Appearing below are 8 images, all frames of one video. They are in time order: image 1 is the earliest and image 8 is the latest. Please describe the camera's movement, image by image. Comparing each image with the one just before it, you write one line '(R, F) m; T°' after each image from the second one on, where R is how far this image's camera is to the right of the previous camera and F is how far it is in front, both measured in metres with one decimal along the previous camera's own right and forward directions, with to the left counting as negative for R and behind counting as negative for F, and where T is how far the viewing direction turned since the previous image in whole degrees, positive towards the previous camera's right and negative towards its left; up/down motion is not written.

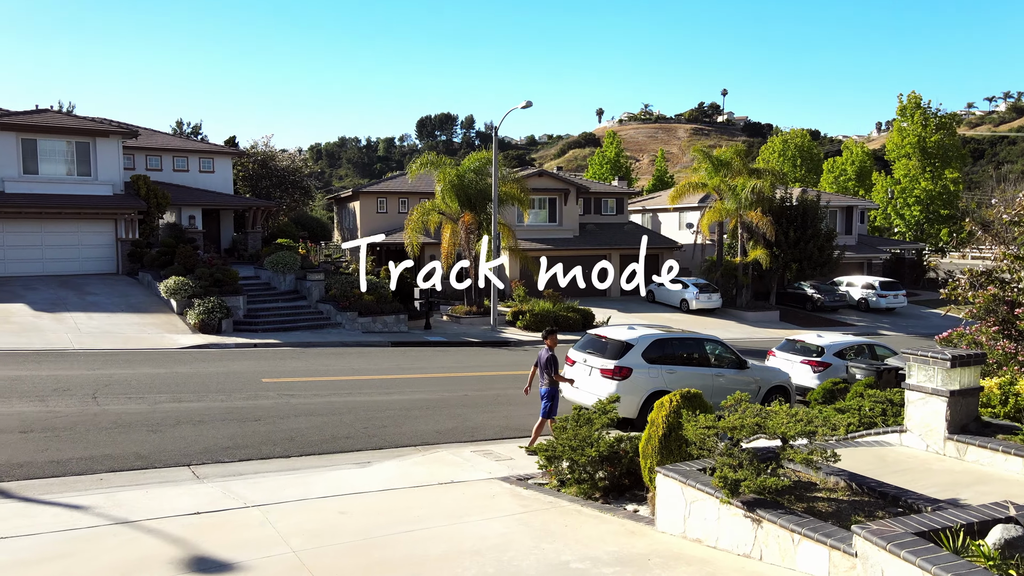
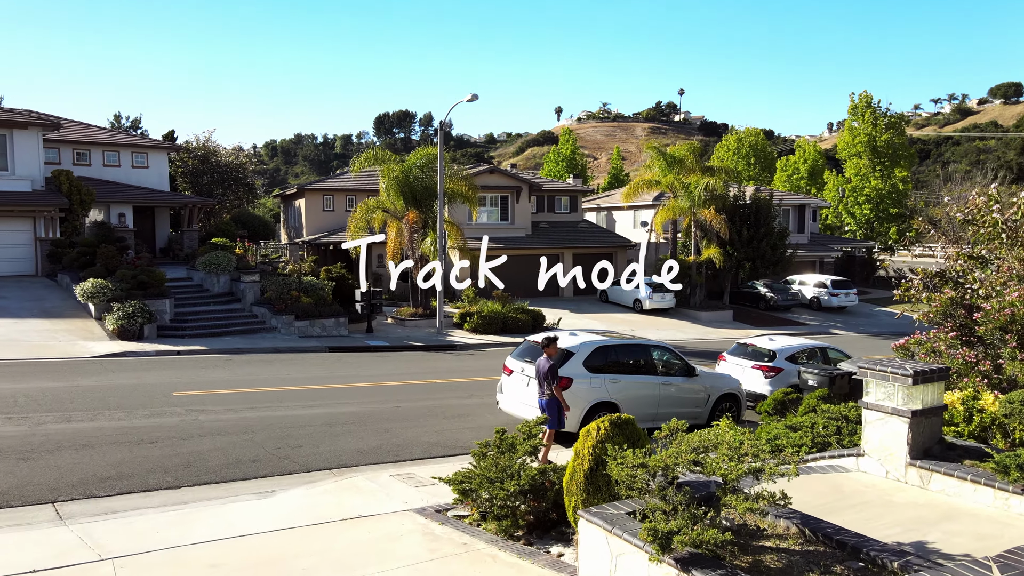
(+0.4, +0.9) m; +3°
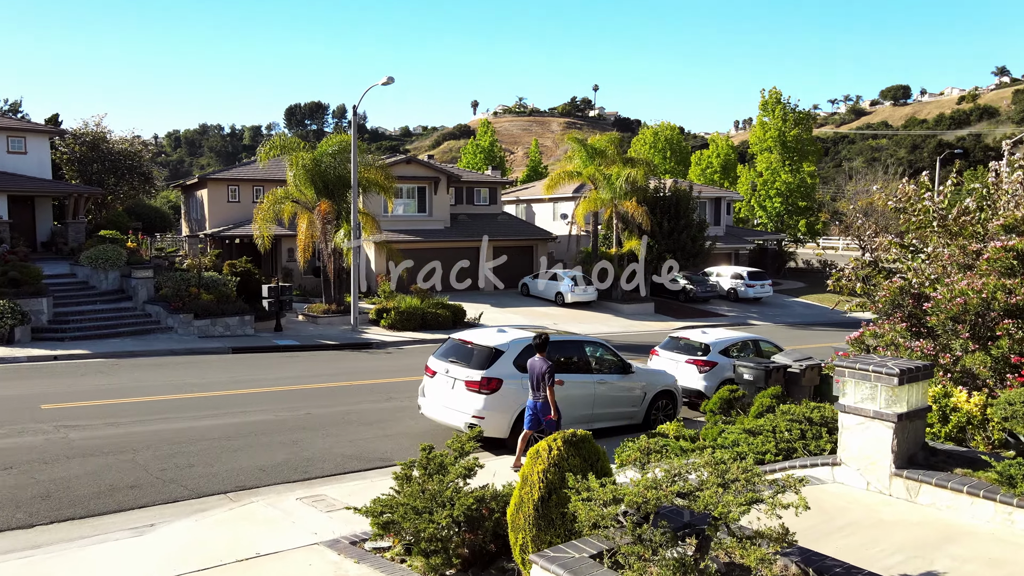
(-0.1, +1.0) m; +6°
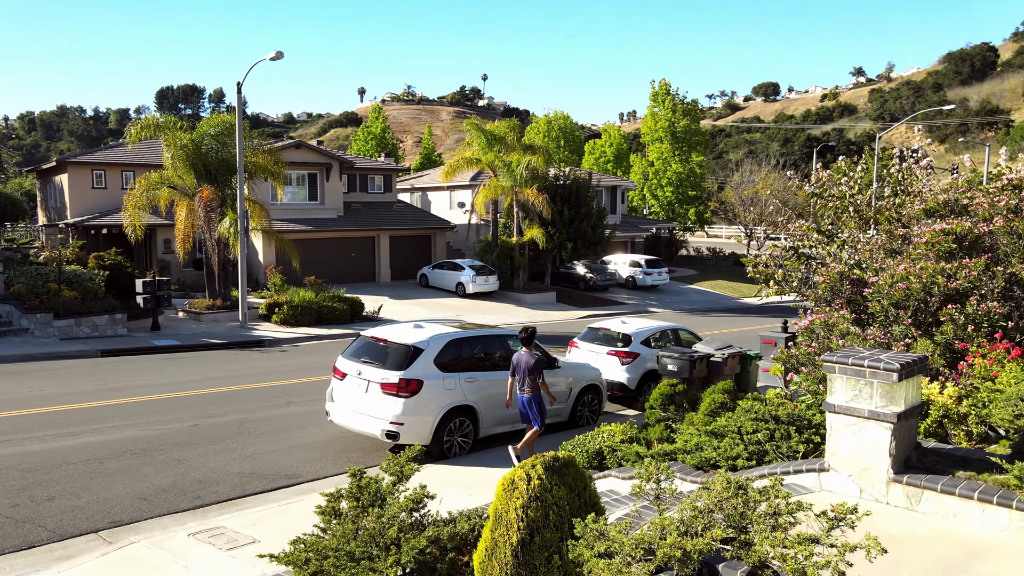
(-0.4, +0.9) m; +8°
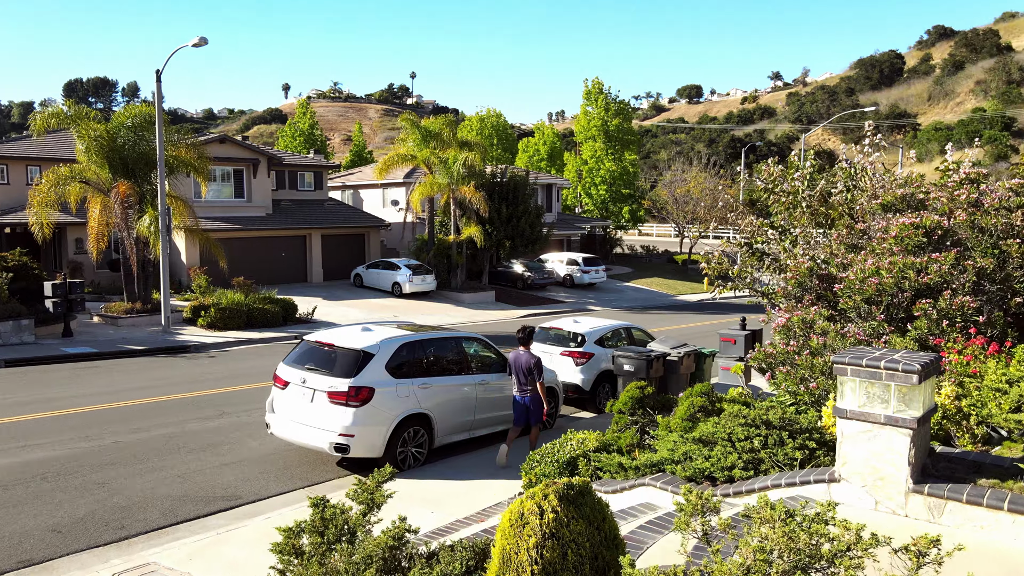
(-0.3, +0.6) m; +5°
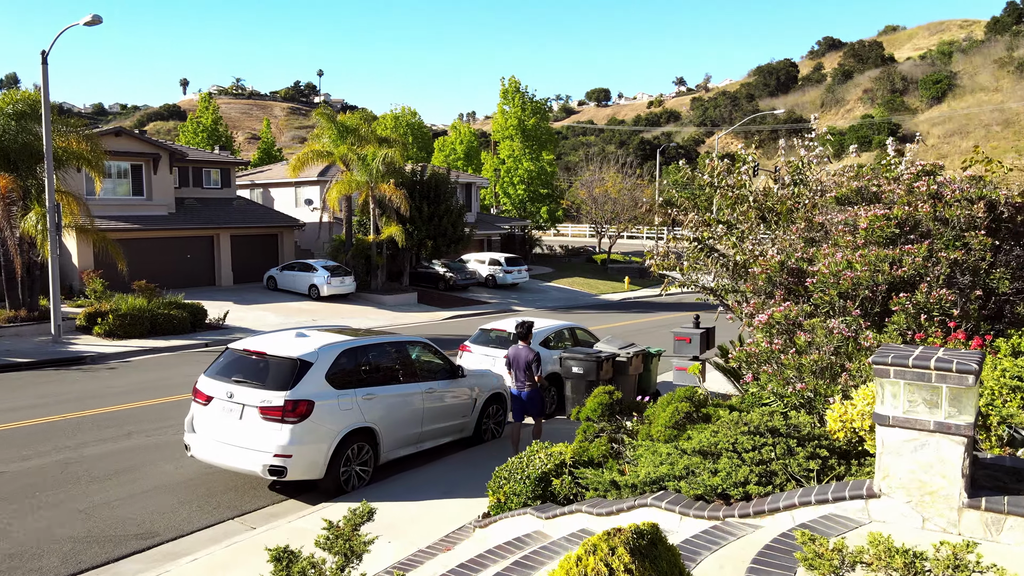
(-0.4, +0.8) m; +7°
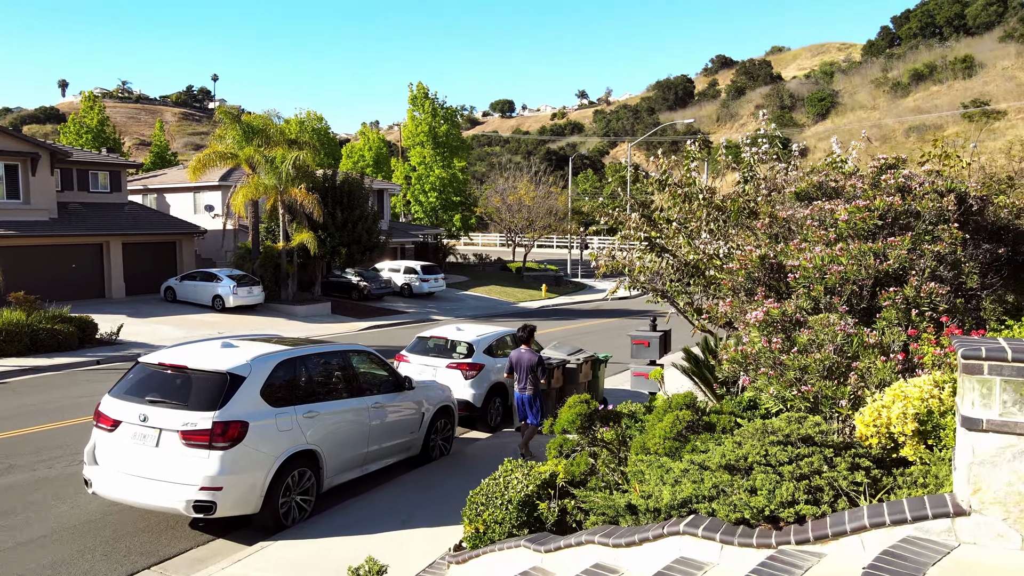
(-0.5, +0.9) m; +7°
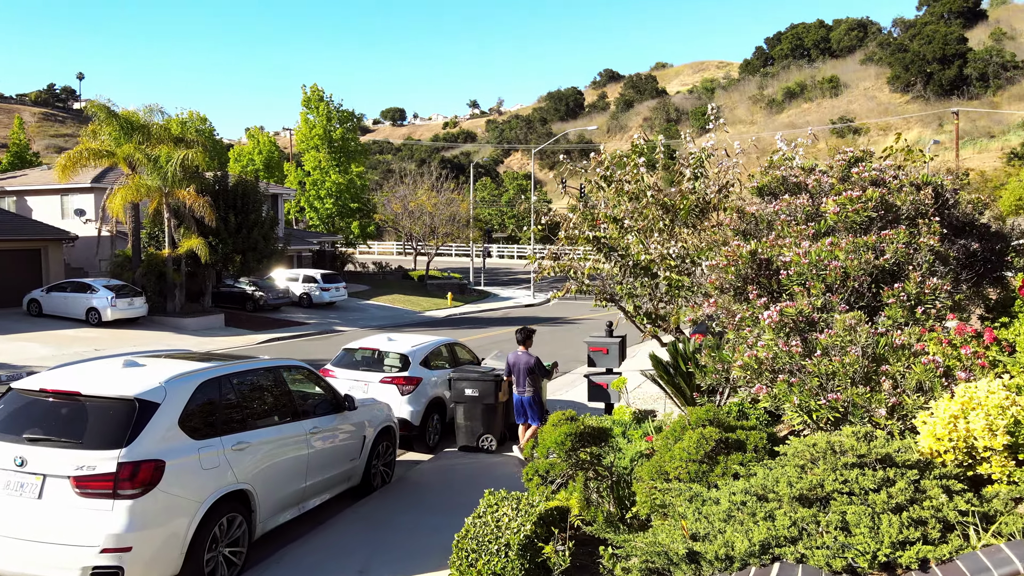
(-0.6, +1.0) m; +8°
